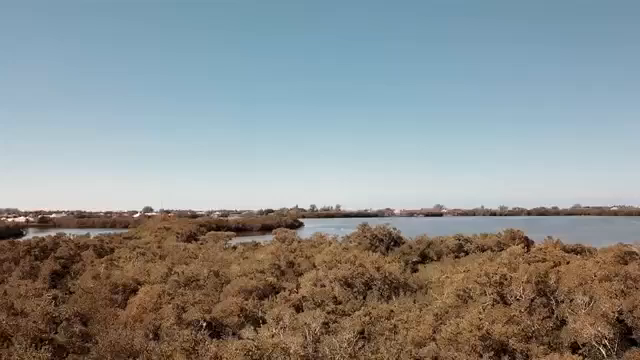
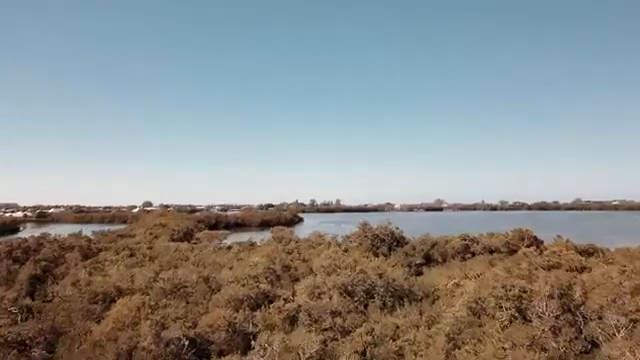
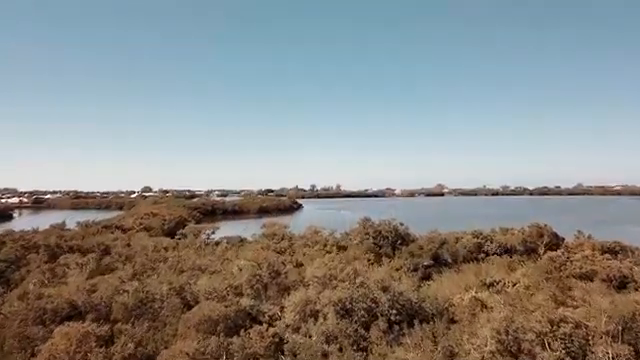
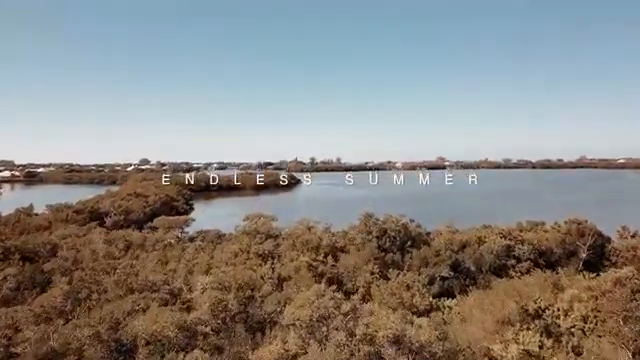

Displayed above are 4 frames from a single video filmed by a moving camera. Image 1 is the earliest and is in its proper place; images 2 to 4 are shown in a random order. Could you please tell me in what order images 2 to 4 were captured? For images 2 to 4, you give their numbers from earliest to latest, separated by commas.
2, 3, 4
